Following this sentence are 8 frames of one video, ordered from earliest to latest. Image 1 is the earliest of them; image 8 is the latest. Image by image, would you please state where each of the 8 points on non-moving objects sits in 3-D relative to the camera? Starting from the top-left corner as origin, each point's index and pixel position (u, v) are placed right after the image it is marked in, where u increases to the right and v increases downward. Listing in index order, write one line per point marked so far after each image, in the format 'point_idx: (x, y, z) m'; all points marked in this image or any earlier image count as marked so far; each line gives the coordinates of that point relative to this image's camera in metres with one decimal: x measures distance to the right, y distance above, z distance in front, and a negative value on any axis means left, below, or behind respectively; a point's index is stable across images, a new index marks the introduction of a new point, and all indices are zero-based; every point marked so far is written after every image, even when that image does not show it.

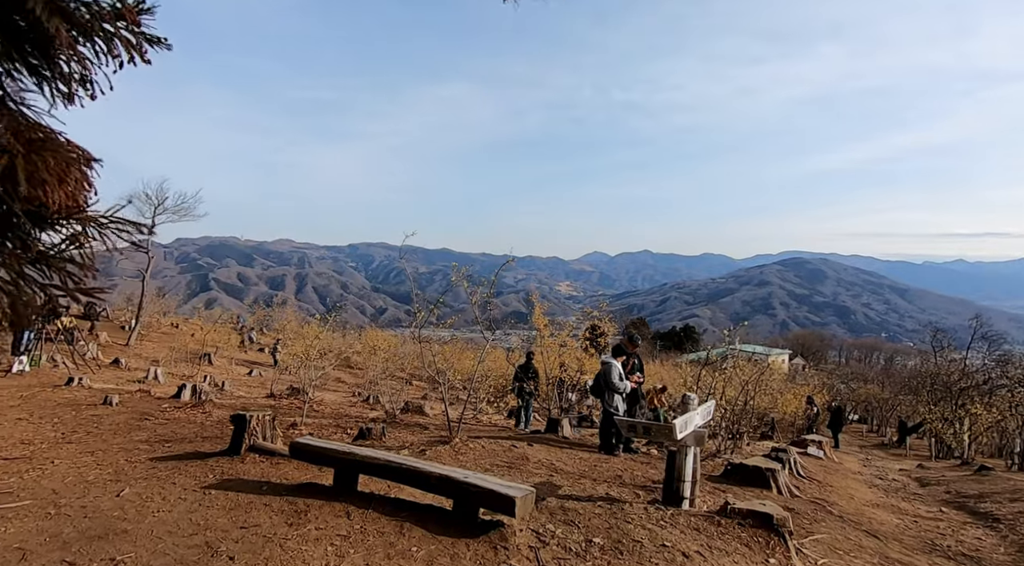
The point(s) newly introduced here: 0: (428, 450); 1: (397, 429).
0: (-0.9, -1.7, +6.7) m
1: (-1.6, -2.0, +9.1) m
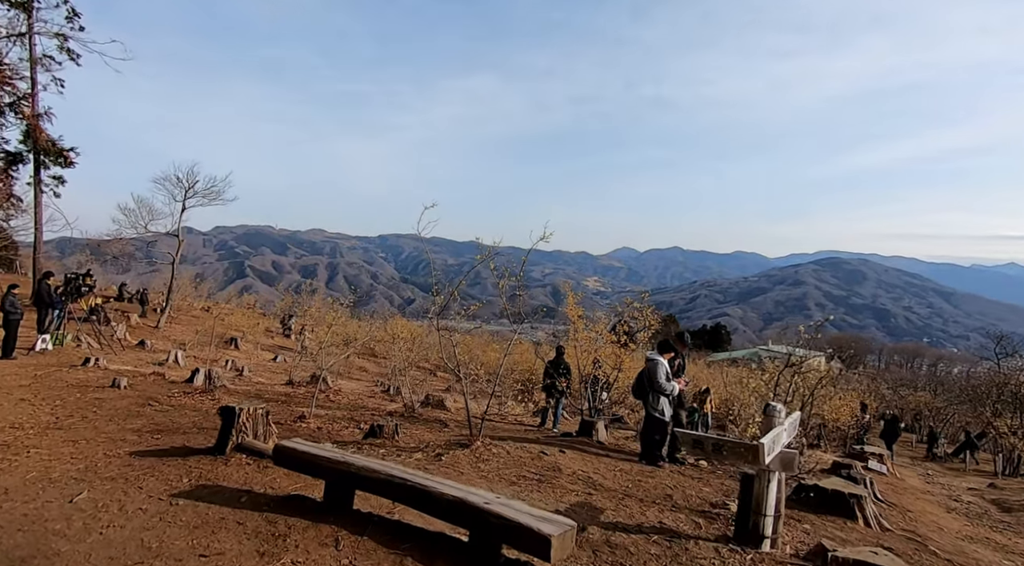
0: (-0.6, -1.5, +5.7) m
1: (-1.2, -1.8, +8.2) m
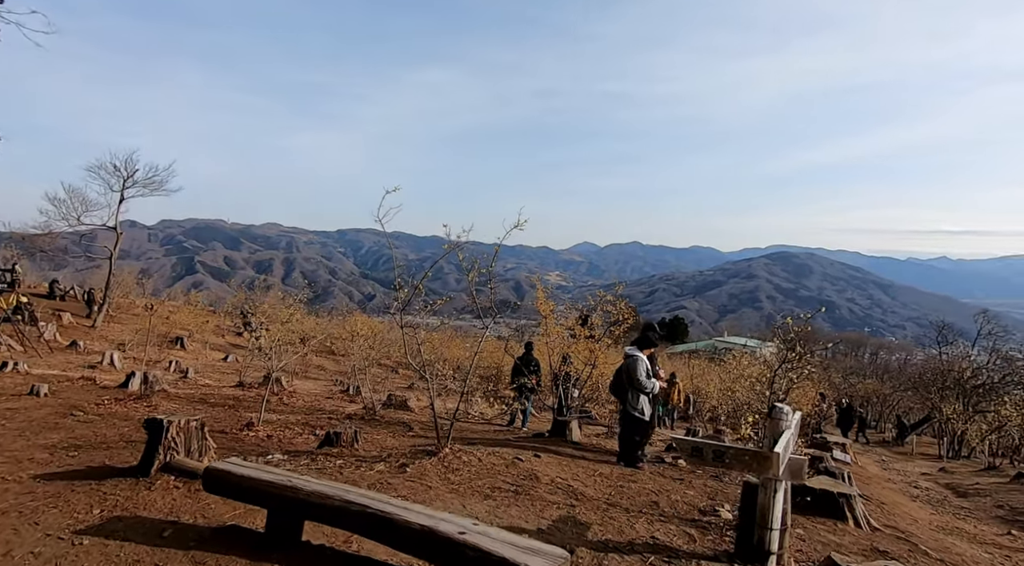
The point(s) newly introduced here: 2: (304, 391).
0: (-0.8, -1.4, +5.1) m
1: (-1.6, -1.7, +7.5) m
2: (-4.0, -2.1, +12.5) m
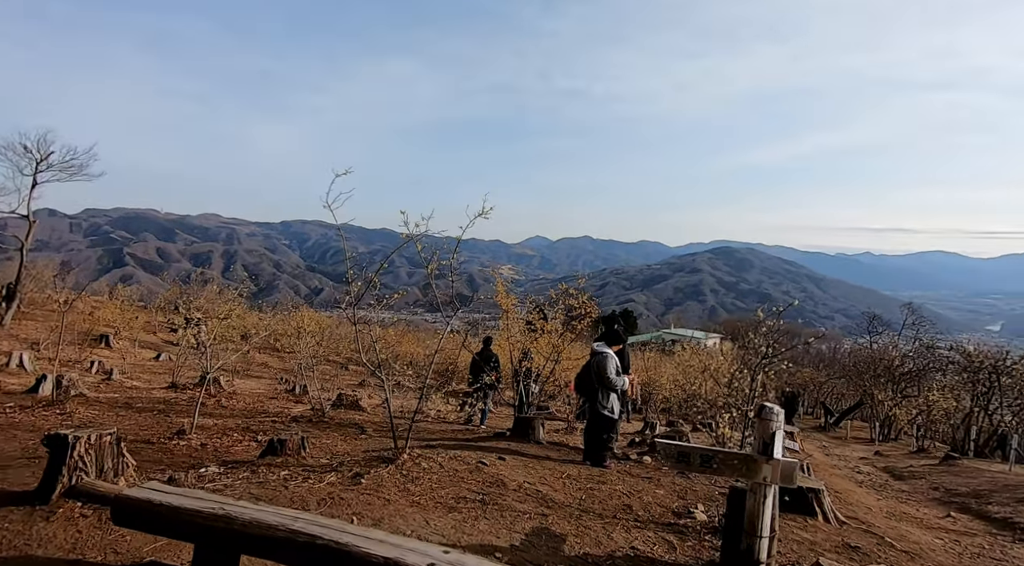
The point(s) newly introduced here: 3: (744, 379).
0: (-1.1, -1.4, +4.6) m
1: (-2.0, -1.6, +7.0) m
2: (-4.8, -1.9, +11.7) m
3: (+5.0, -2.2, +14.9) m
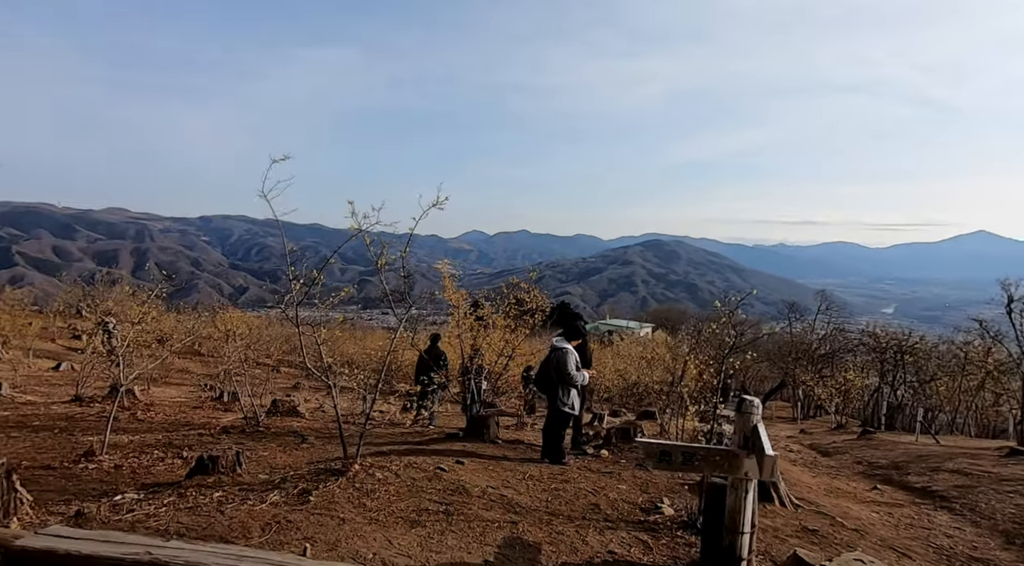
0: (-1.3, -1.3, +4.2) m
1: (-2.5, -1.6, +6.4) m
2: (-5.7, -2.0, +10.8) m
3: (+3.7, -1.9, +15.0) m
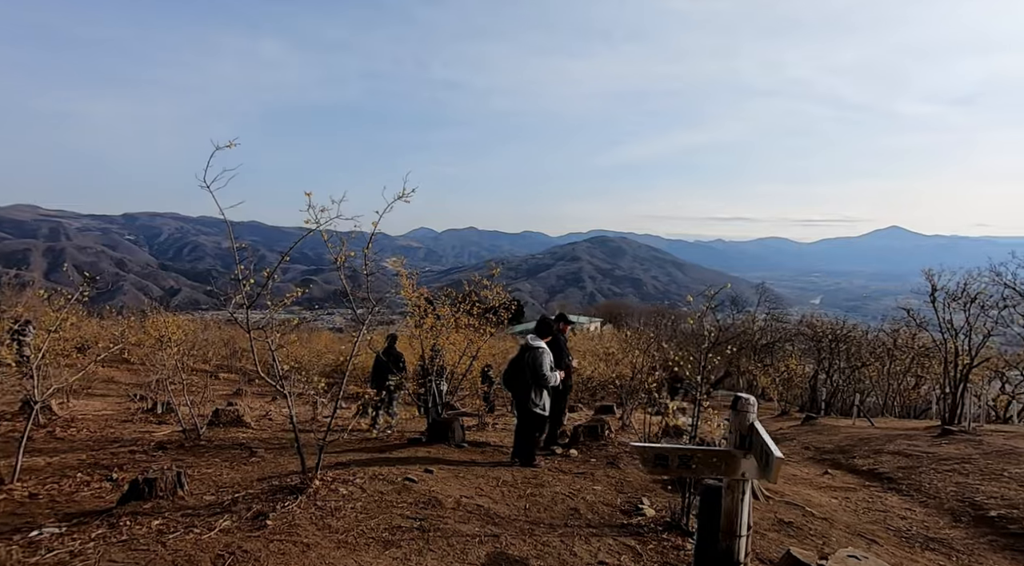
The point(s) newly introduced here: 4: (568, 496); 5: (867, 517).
0: (-1.4, -1.3, +3.7) m
1: (-2.7, -1.6, +5.9) m
2: (-6.3, -2.0, +10.0) m
3: (+2.7, -1.8, +15.0) m
4: (+0.5, -1.7, +5.3) m
5: (+5.4, -3.6, +10.0) m
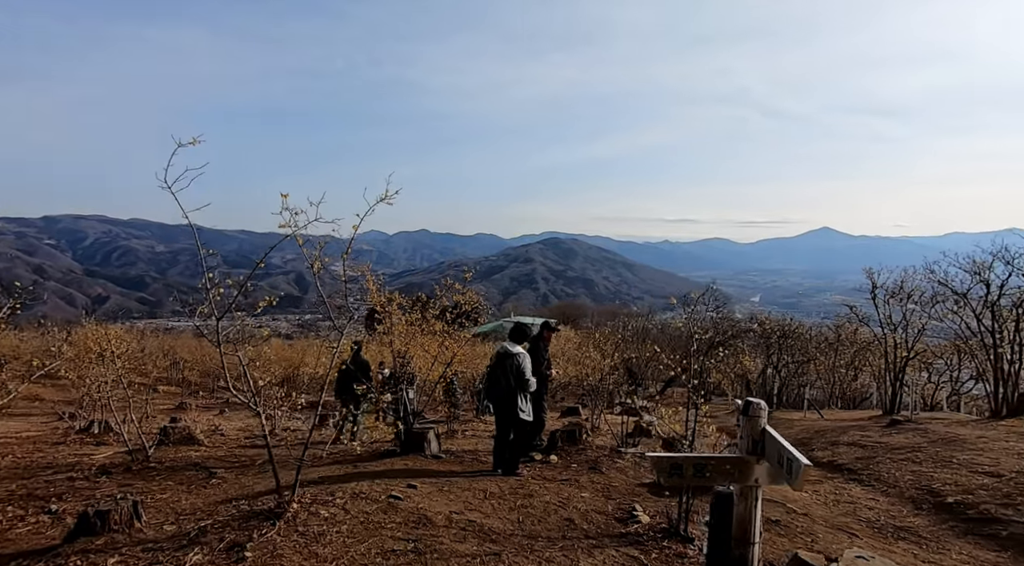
0: (-1.4, -1.3, +3.3) m
1: (-2.9, -1.7, +5.4) m
2: (-6.7, -2.2, +9.2) m
3: (+1.9, -1.8, +14.8) m
4: (+0.4, -1.7, +5.0) m
5: (+5.0, -3.5, +10.0) m
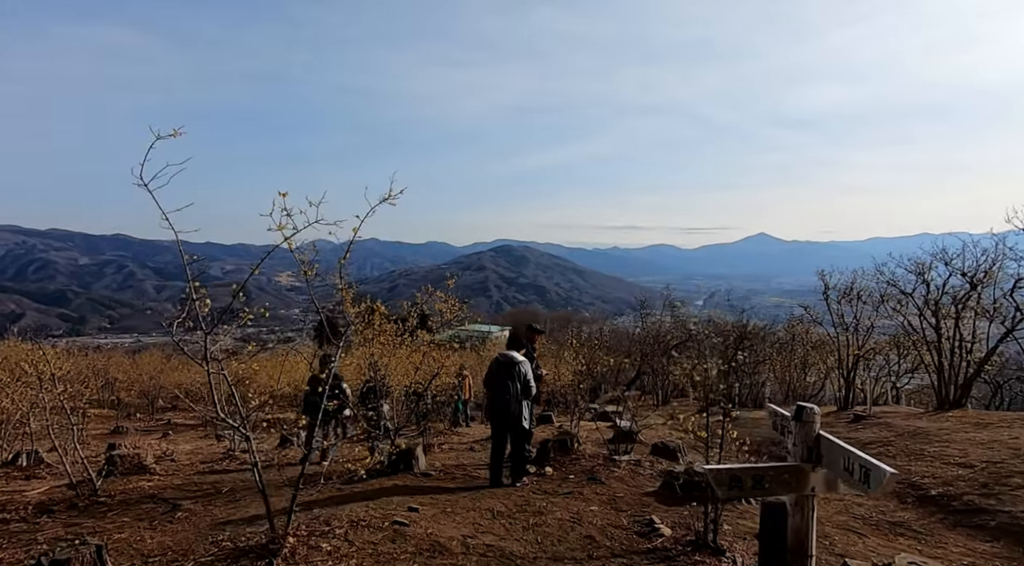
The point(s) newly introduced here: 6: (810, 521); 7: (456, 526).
0: (-1.2, -1.3, +2.8) m
1: (-2.8, -1.7, +4.8) m
2: (-6.9, -2.4, +8.4) m
3: (+1.4, -1.9, +14.5) m
4: (+0.4, -1.7, +4.6) m
5: (+4.8, -3.4, +9.9) m
6: (+1.4, -1.1, +3.1) m
7: (-0.4, -1.5, +4.1) m
